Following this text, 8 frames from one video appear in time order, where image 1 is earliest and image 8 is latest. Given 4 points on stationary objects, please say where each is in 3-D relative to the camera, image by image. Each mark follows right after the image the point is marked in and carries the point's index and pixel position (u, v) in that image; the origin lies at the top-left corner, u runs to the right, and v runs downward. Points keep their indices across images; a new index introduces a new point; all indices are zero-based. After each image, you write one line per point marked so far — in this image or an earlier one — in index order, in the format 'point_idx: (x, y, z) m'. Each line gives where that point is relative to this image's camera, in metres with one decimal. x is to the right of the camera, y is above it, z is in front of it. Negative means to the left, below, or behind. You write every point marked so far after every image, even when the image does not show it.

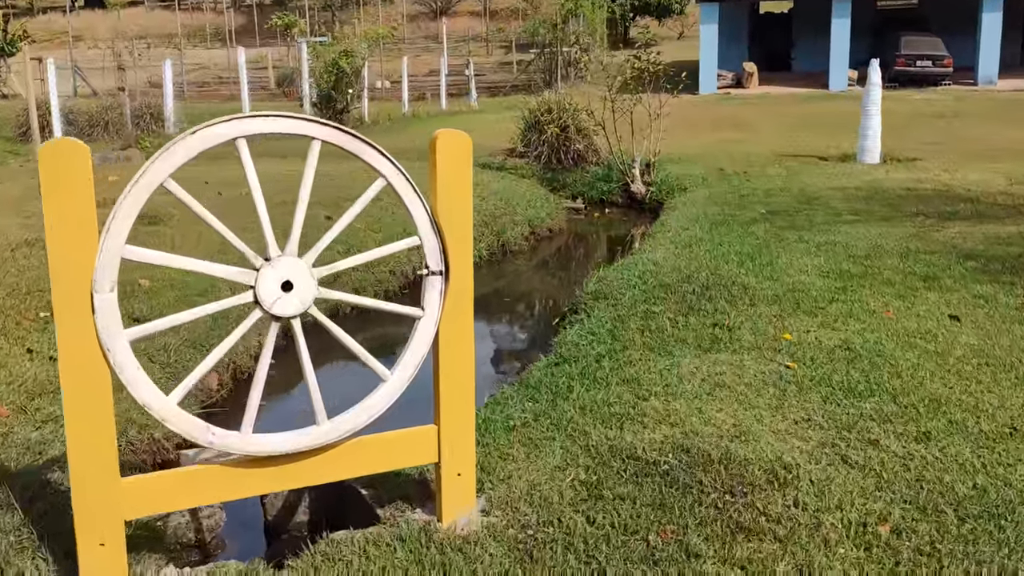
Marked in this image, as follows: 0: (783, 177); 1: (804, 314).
0: (+3.7, +1.5, +12.3) m
1: (+1.7, -0.1, +5.2) m
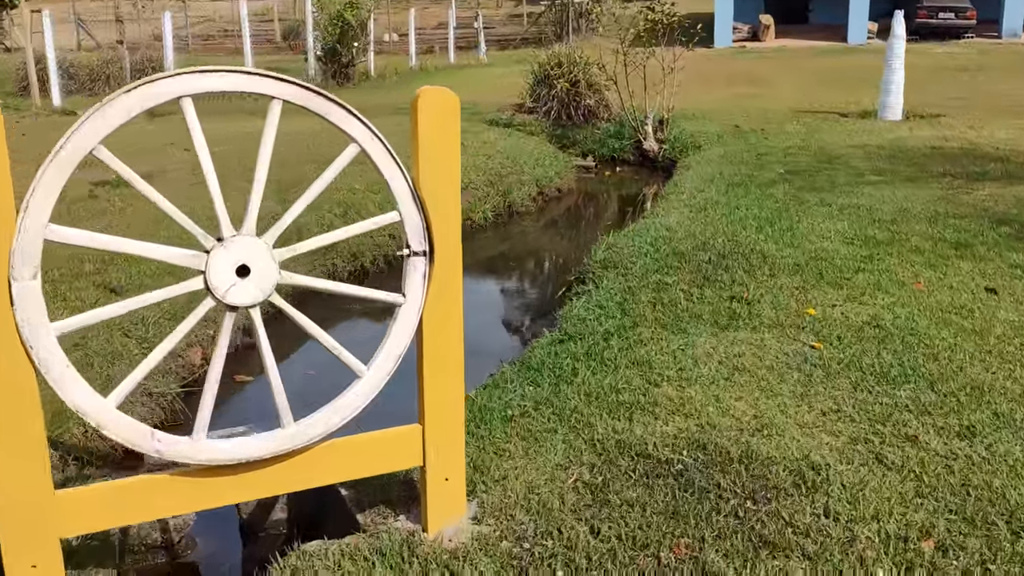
0: (+3.8, +2.0, +11.8) m
1: (+1.7, 0.0, +4.8) m
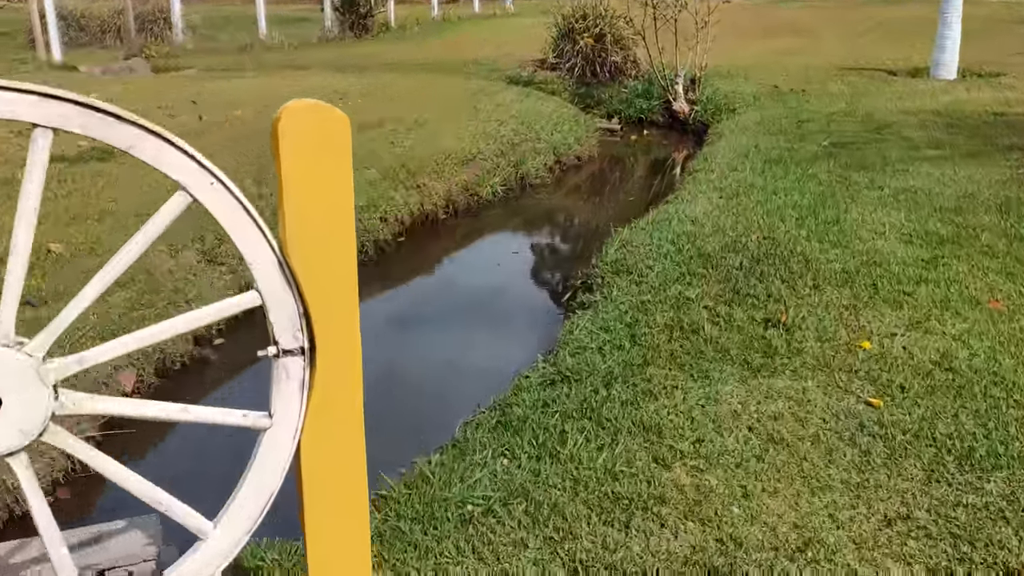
0: (+4.0, +2.3, +10.8) m
1: (+1.7, -0.1, +4.0) m
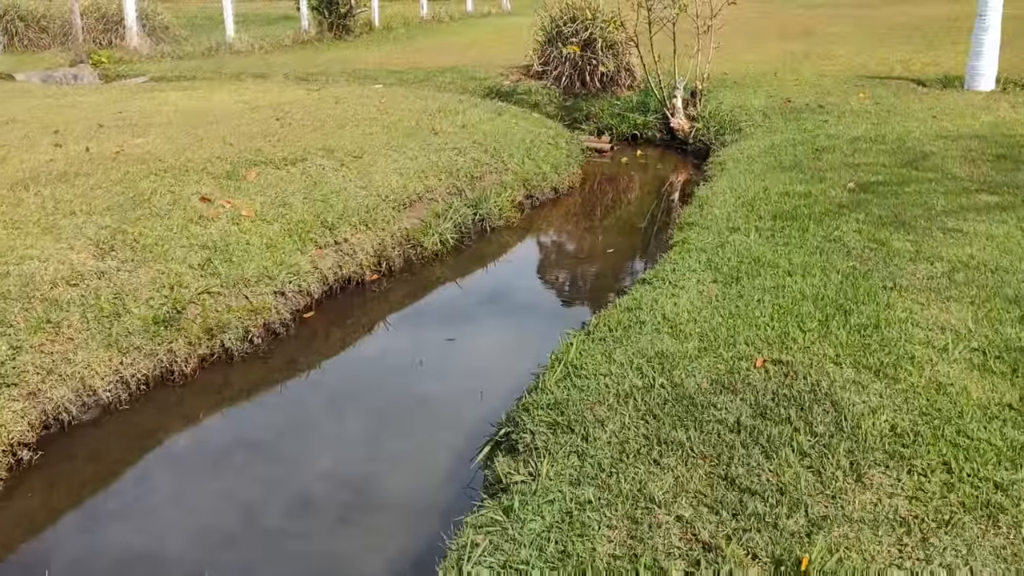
0: (+3.7, +1.8, +9.2) m
1: (+1.3, -0.6, +2.5) m
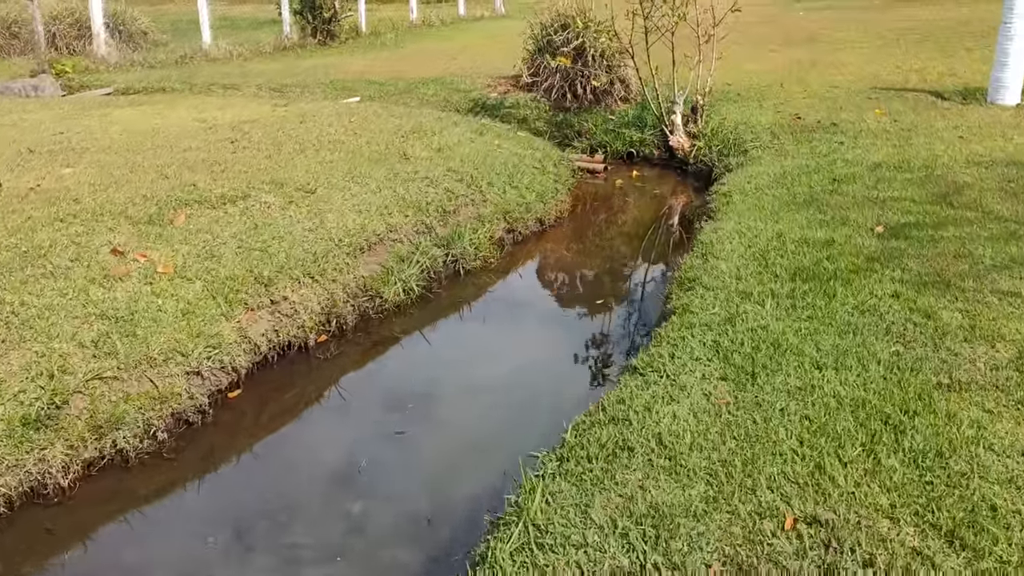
0: (+3.5, +1.4, +8.3) m
1: (+1.1, -1.0, +1.6) m
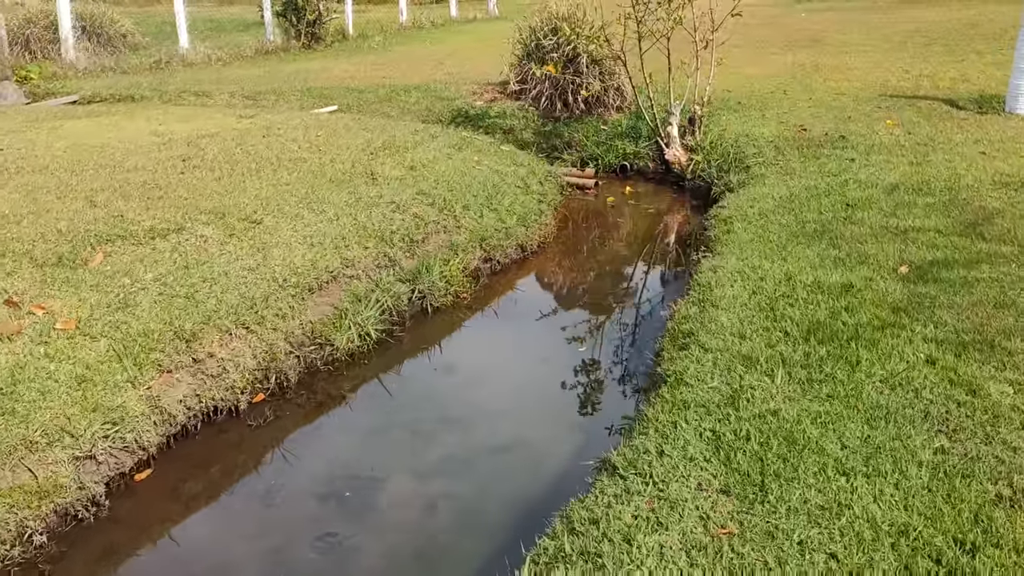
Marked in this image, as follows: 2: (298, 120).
0: (+3.4, +1.2, +7.6) m
1: (+0.9, -1.2, +0.9) m
2: (-2.2, +1.7, +9.1) m
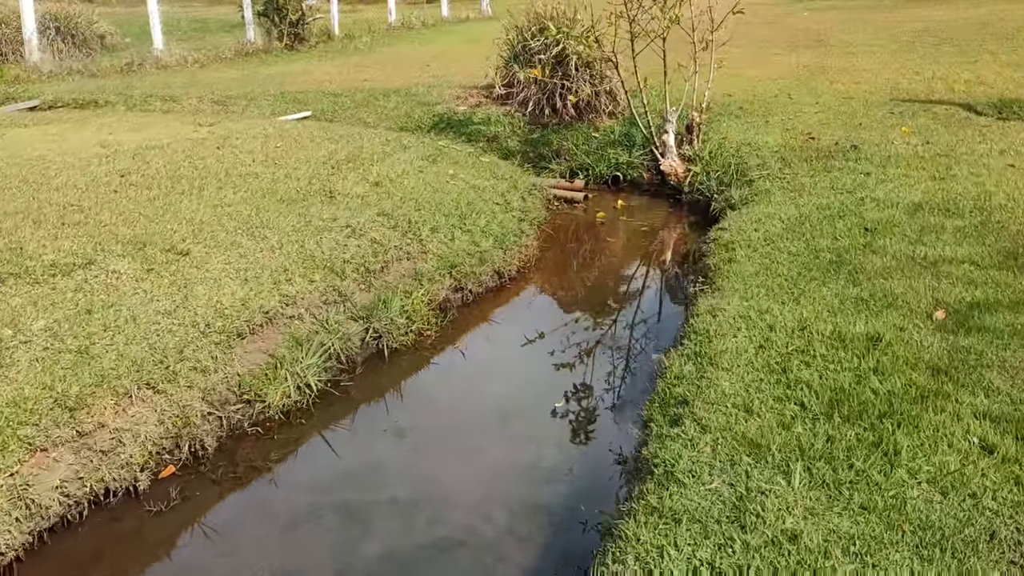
0: (+3.2, +1.0, +6.9) m
1: (+0.8, -1.5, +0.1) m
2: (-2.4, +1.5, +8.4) m
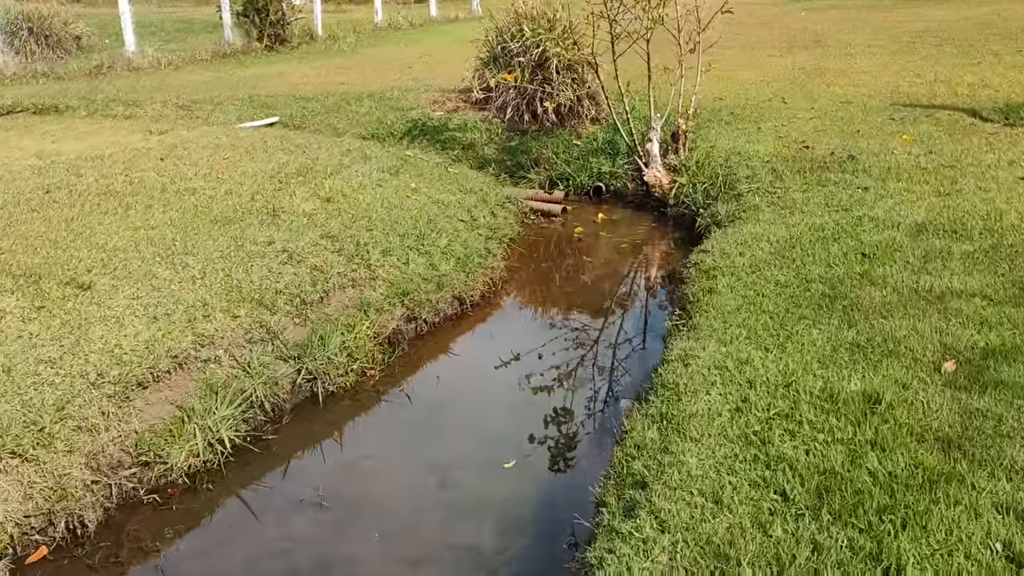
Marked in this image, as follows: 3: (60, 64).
0: (+3.0, +0.8, +6.3) m
1: (+0.5, -1.6, -0.5) m
2: (-2.6, +1.3, +7.8) m
3: (-7.4, +3.6, +14.6) m
